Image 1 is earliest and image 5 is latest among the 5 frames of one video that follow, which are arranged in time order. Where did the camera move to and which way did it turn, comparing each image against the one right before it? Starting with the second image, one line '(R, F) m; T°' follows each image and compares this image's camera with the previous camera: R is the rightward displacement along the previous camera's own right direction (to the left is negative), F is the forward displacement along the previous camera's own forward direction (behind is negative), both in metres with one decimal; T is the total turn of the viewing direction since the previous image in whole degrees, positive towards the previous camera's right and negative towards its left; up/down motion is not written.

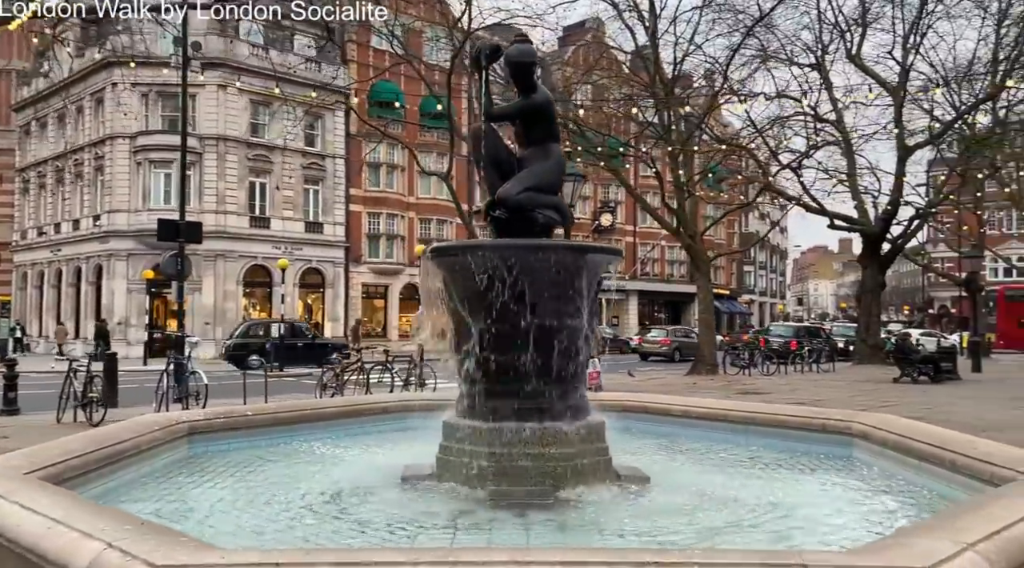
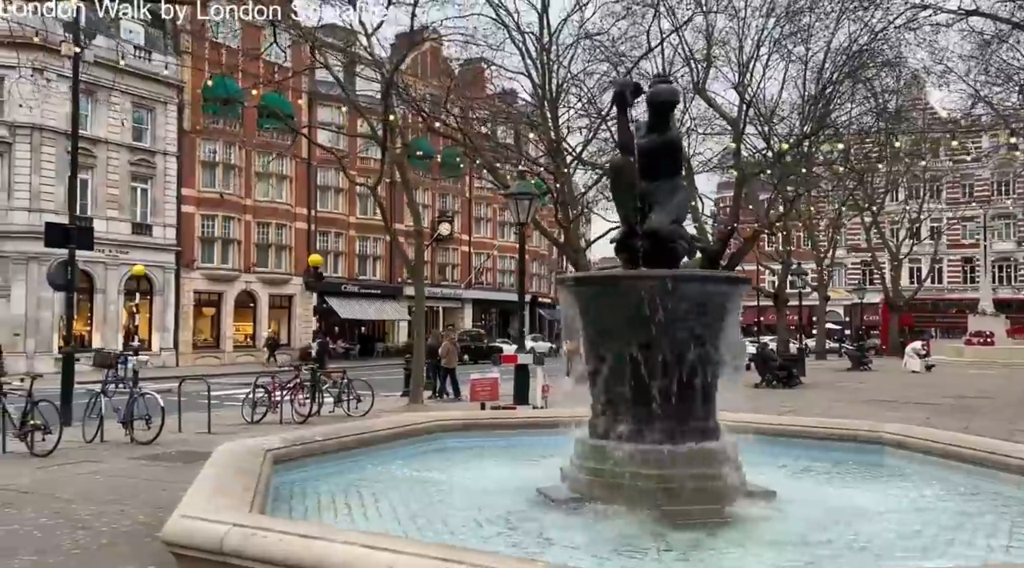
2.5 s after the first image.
(-2.1, +0.1) m; +14°
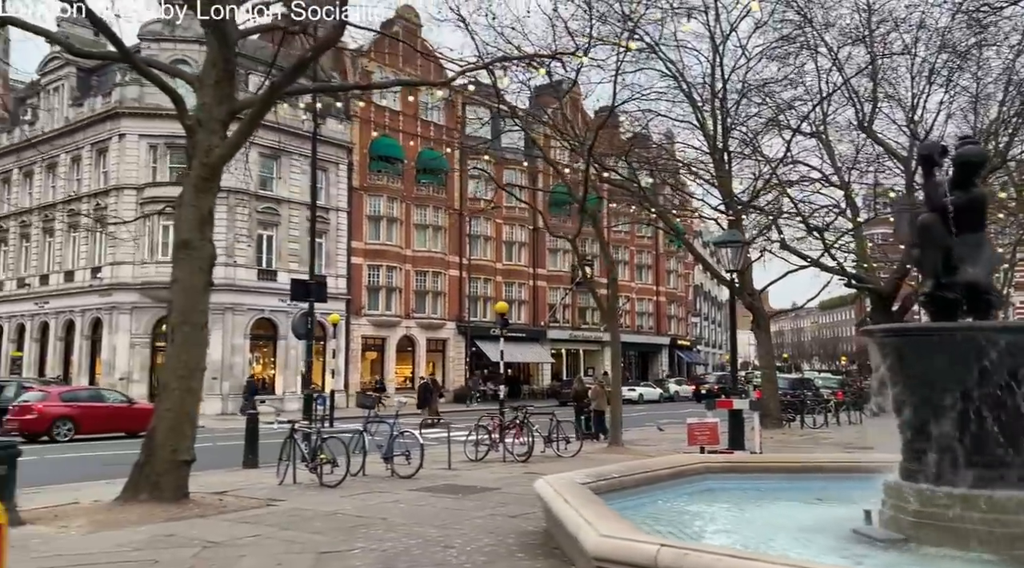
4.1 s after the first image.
(-1.3, -0.7) m; -9°
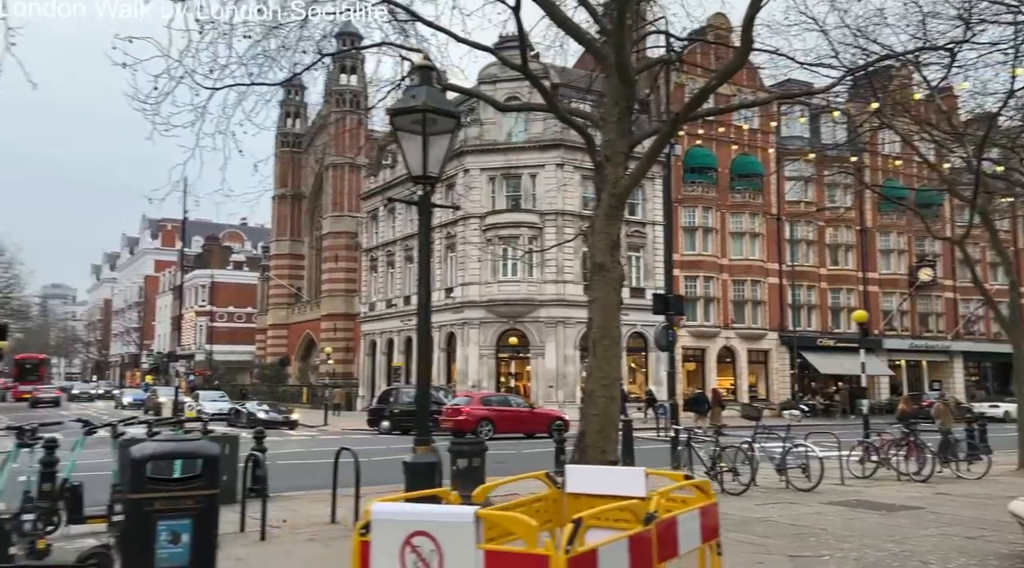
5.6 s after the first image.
(-1.0, -0.6) m; -21°
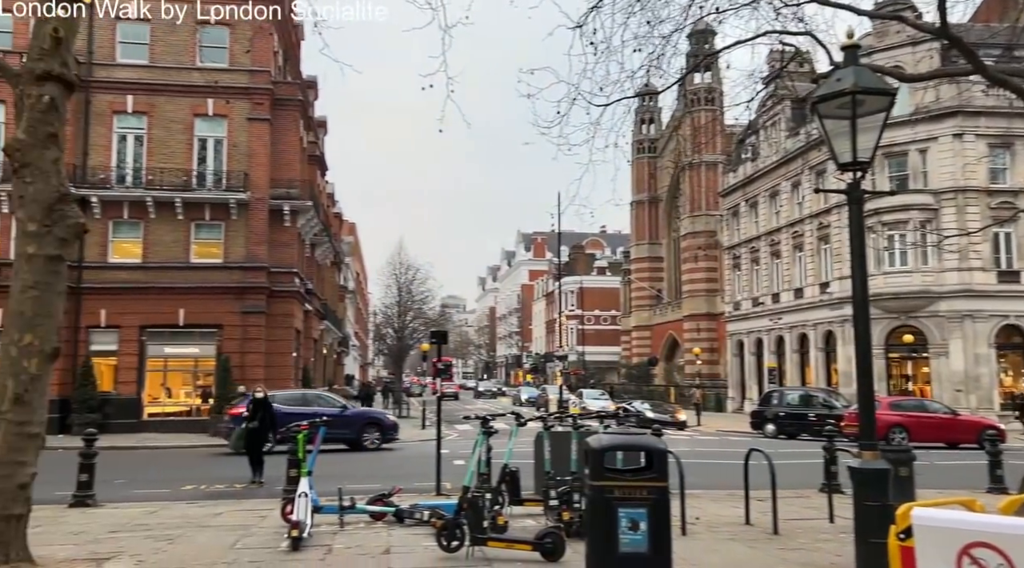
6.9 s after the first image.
(-0.3, 0.0) m; -25°
